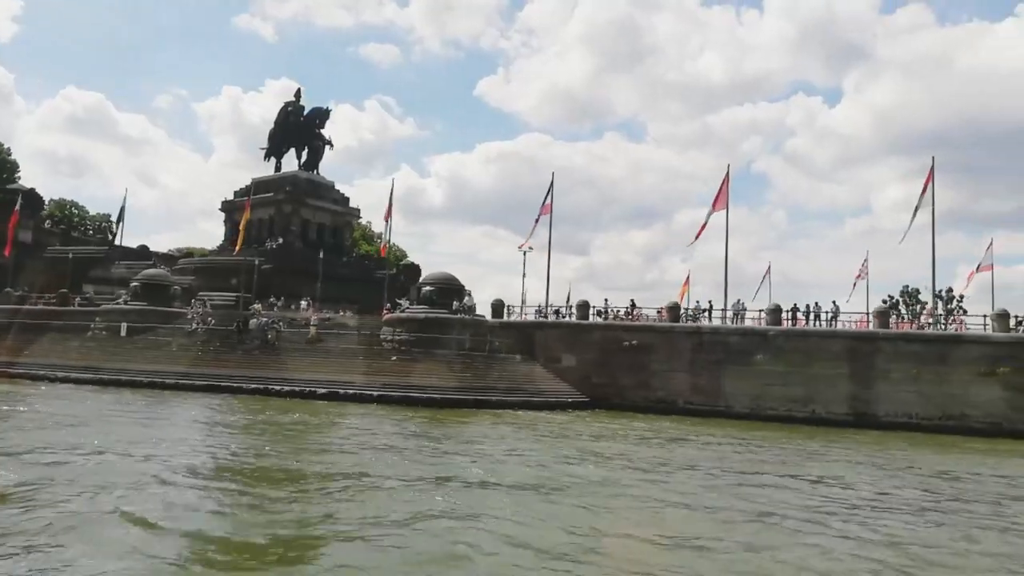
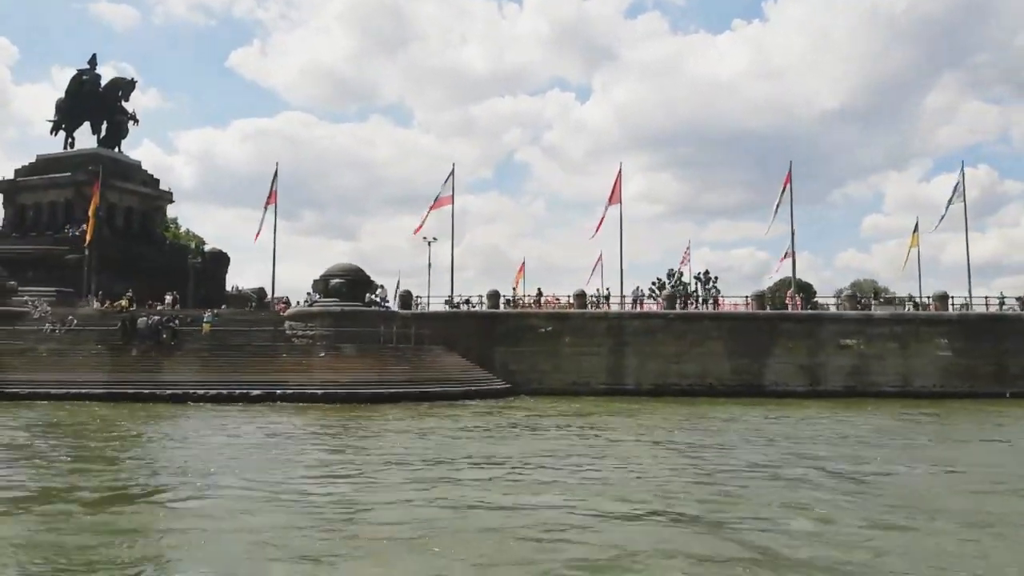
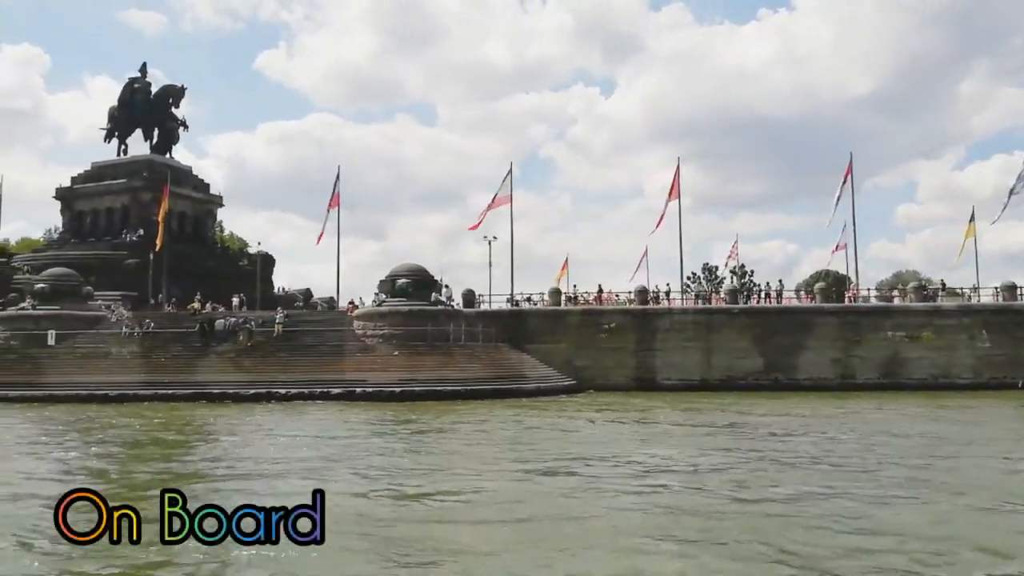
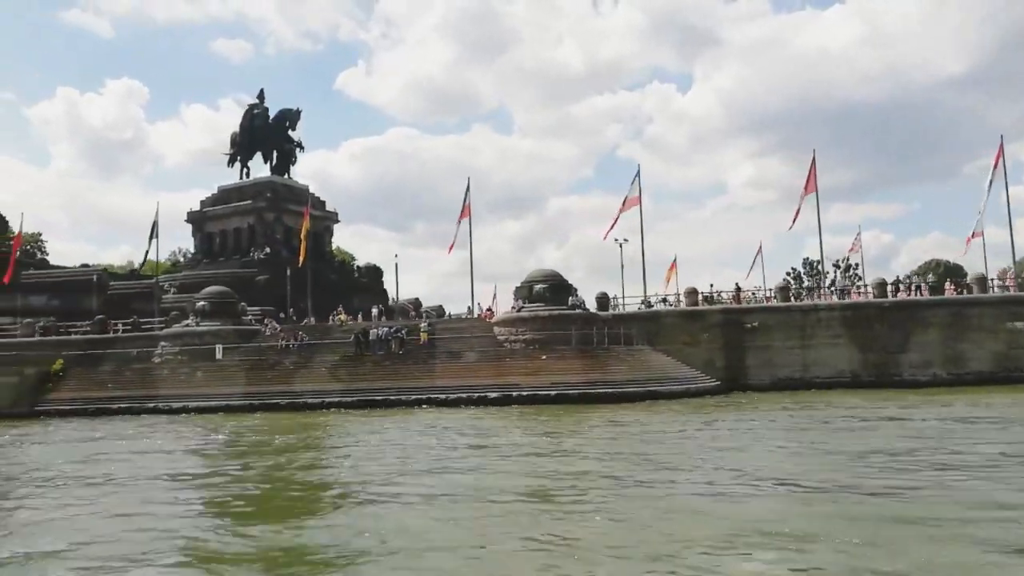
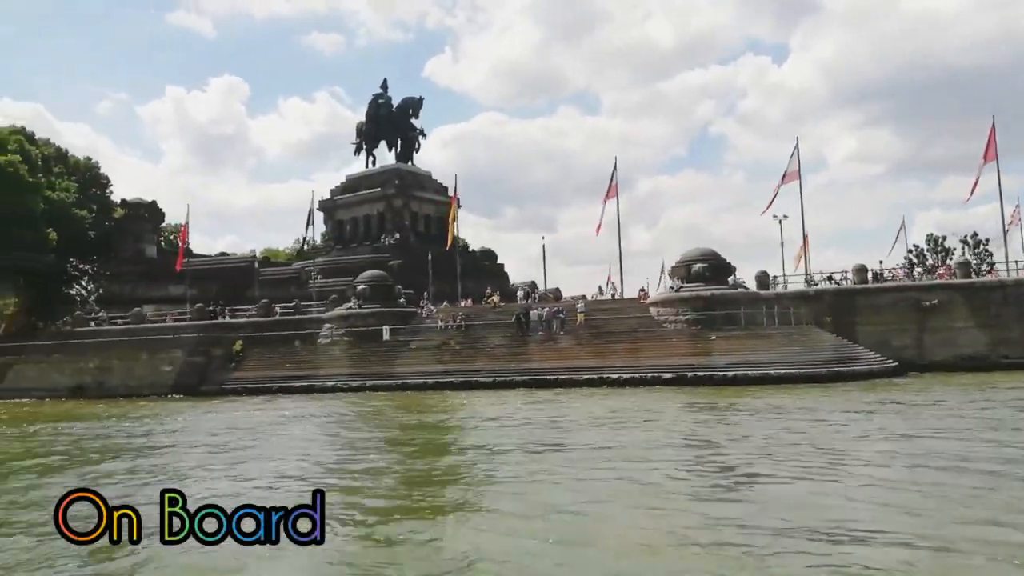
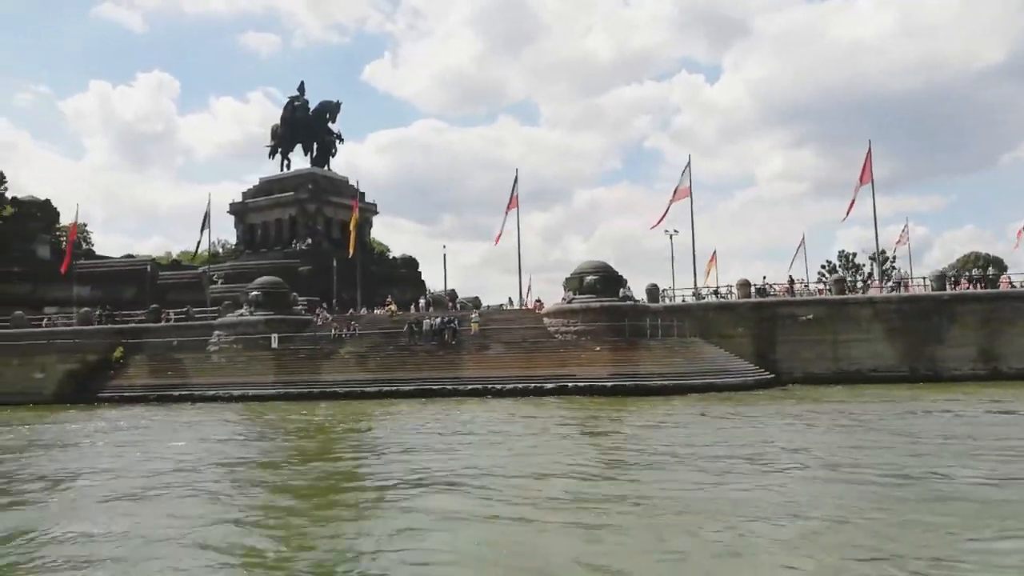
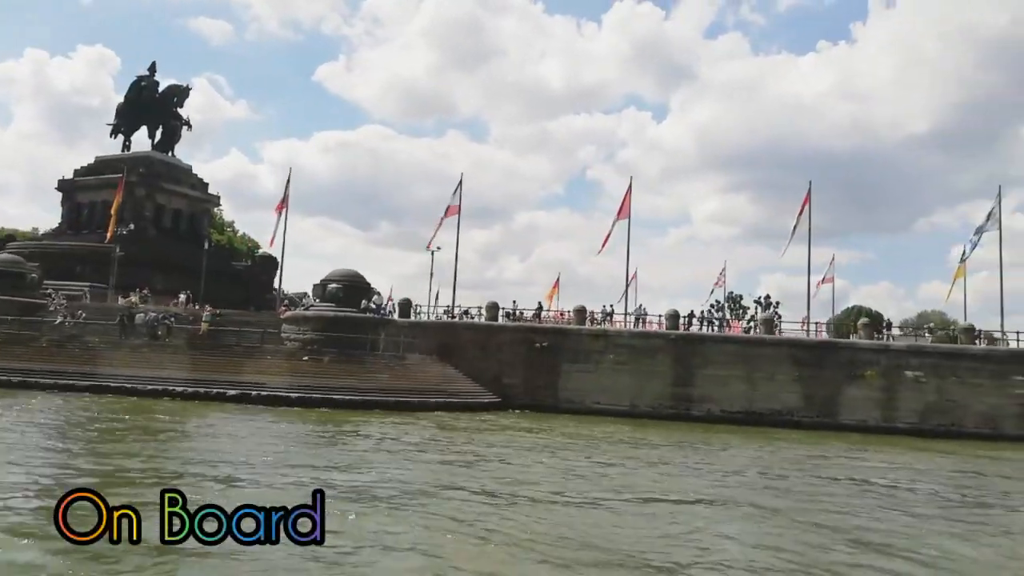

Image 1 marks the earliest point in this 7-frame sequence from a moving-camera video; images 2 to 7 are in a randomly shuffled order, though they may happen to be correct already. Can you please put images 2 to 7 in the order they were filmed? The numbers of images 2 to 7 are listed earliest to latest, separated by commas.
7, 2, 3, 4, 6, 5
